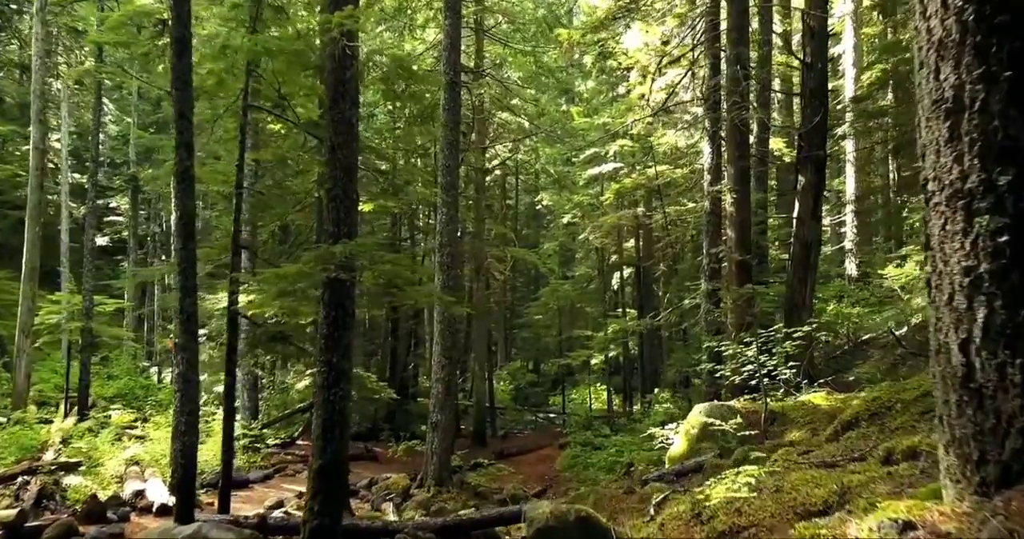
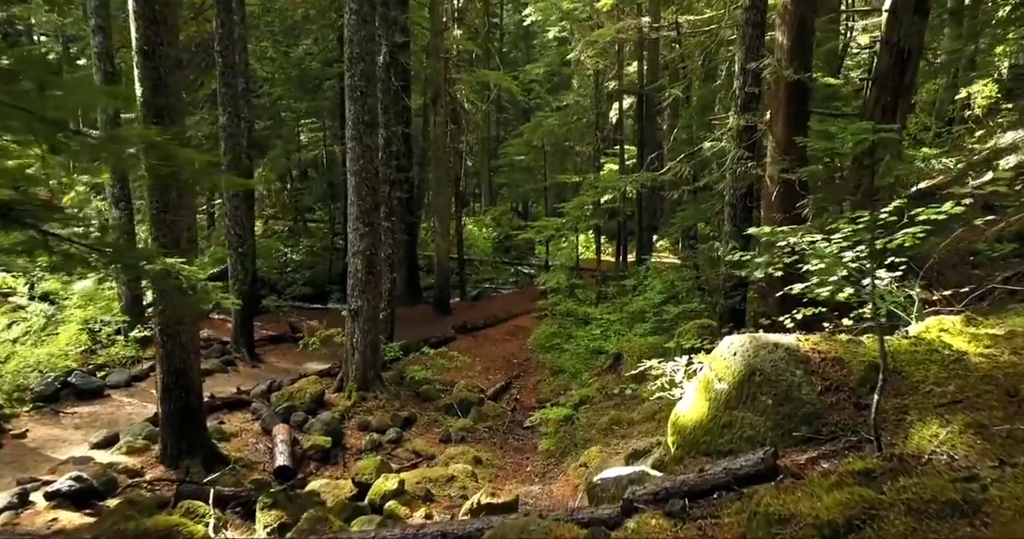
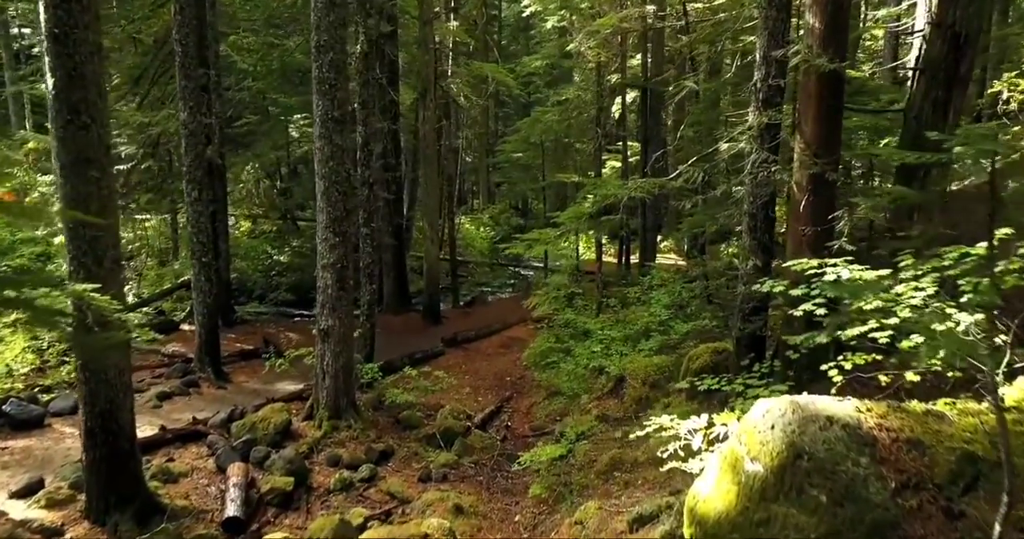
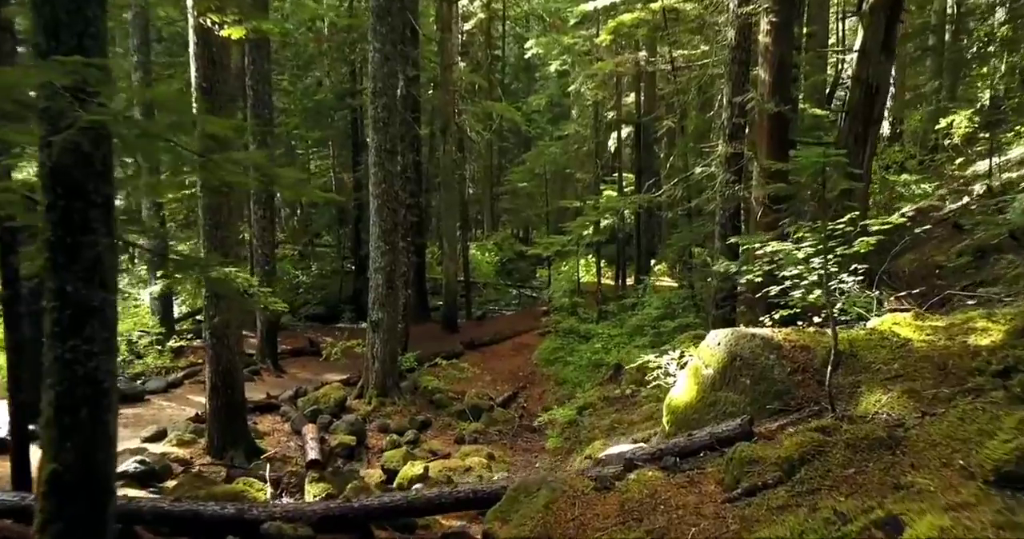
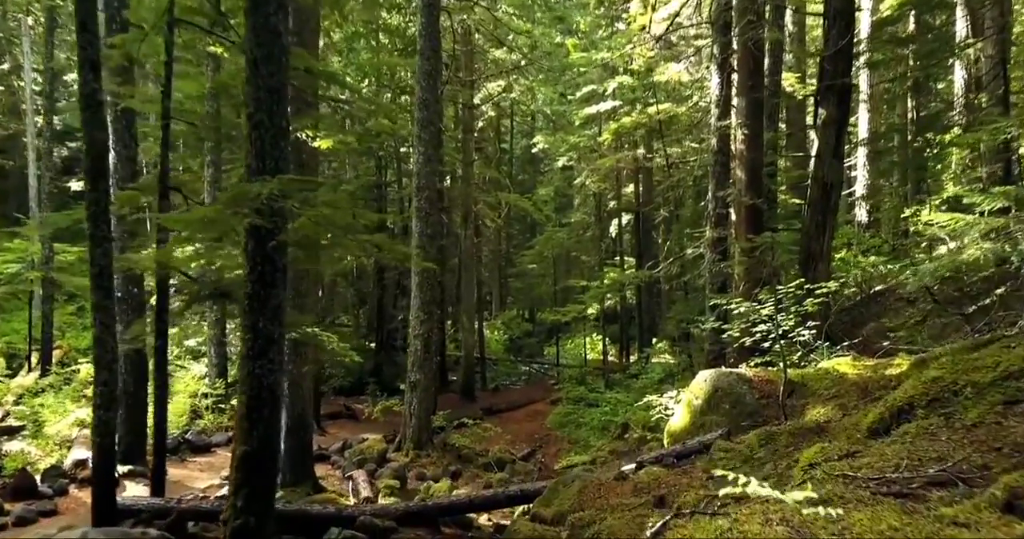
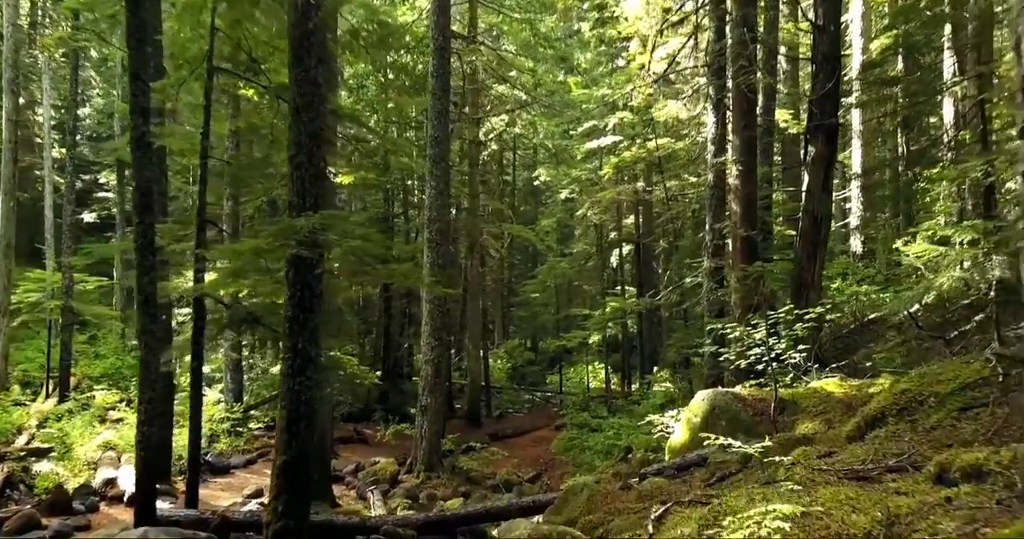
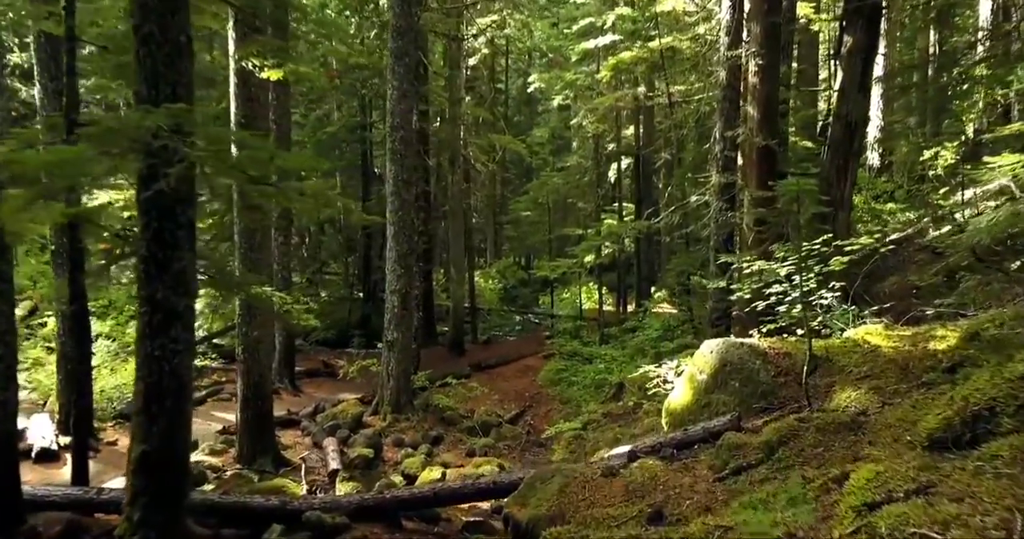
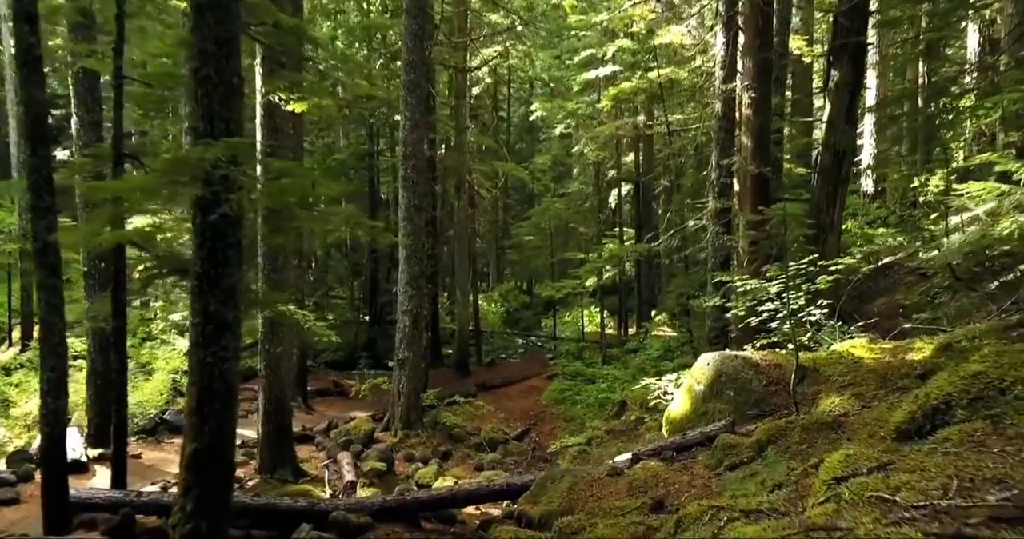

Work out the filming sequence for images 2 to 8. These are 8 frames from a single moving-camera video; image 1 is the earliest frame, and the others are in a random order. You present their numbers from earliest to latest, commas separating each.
6, 5, 8, 7, 4, 2, 3
